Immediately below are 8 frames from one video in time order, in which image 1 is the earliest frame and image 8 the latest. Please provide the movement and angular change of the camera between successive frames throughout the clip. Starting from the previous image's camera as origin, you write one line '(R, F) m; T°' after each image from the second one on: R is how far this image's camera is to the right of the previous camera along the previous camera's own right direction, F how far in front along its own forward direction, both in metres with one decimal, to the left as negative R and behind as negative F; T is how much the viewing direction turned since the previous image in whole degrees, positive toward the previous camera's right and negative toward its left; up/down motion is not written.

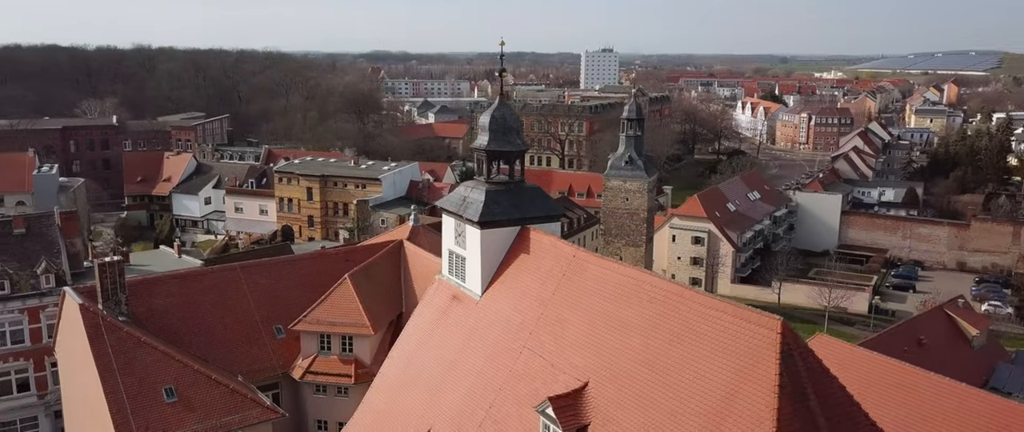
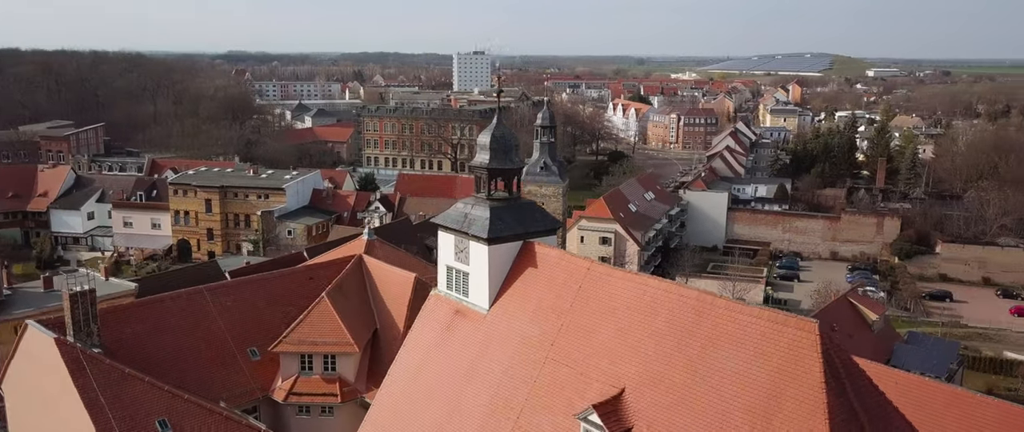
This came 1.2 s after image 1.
(-2.2, -0.3) m; +10°
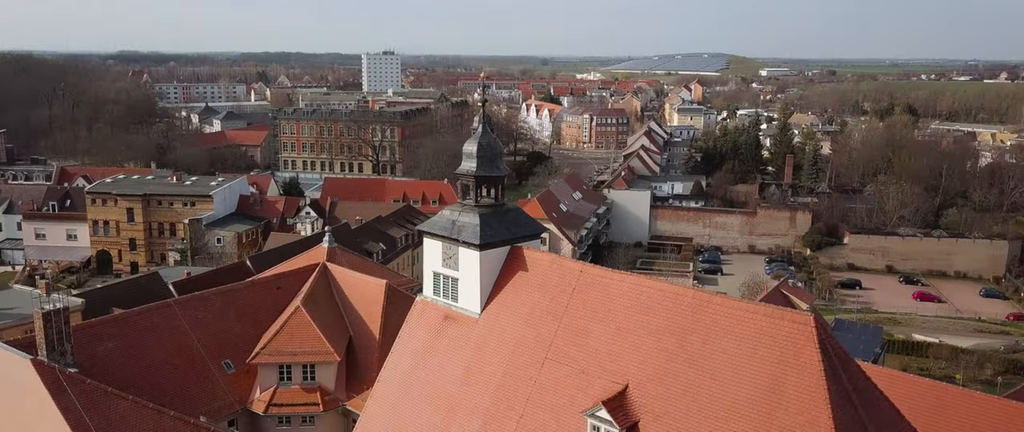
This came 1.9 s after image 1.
(-1.3, -0.3) m; +7°
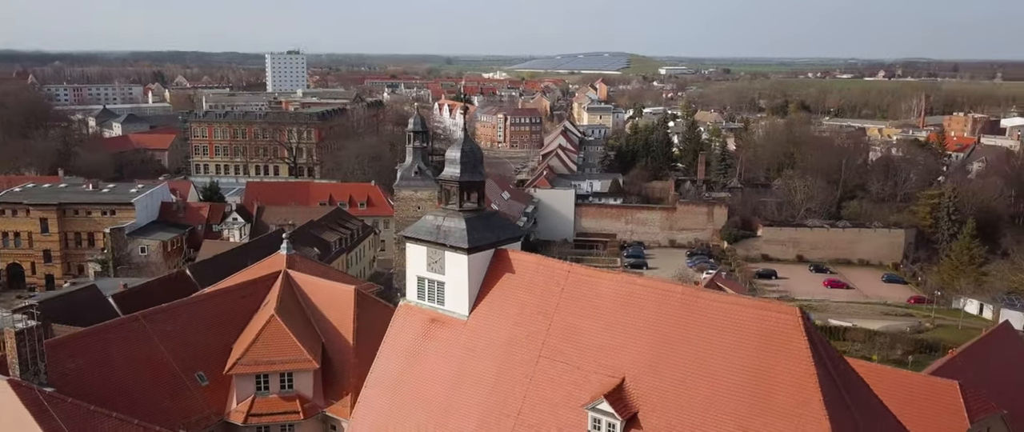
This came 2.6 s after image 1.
(-1.3, -0.3) m; +7°
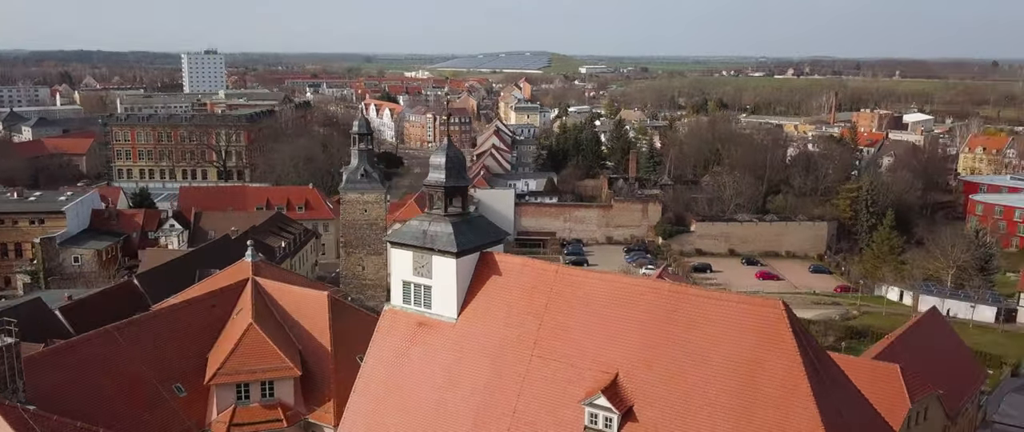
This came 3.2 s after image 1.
(-1.1, -0.3) m; +6°
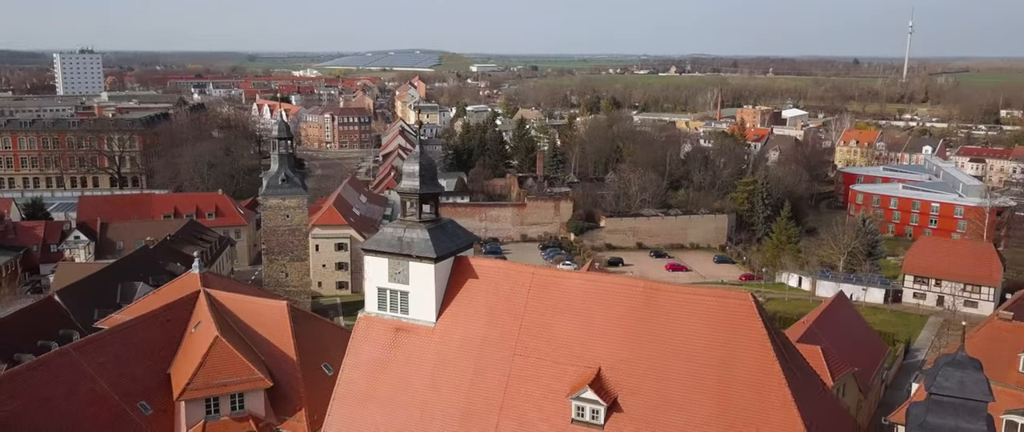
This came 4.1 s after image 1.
(-1.4, -0.4) m; +8°
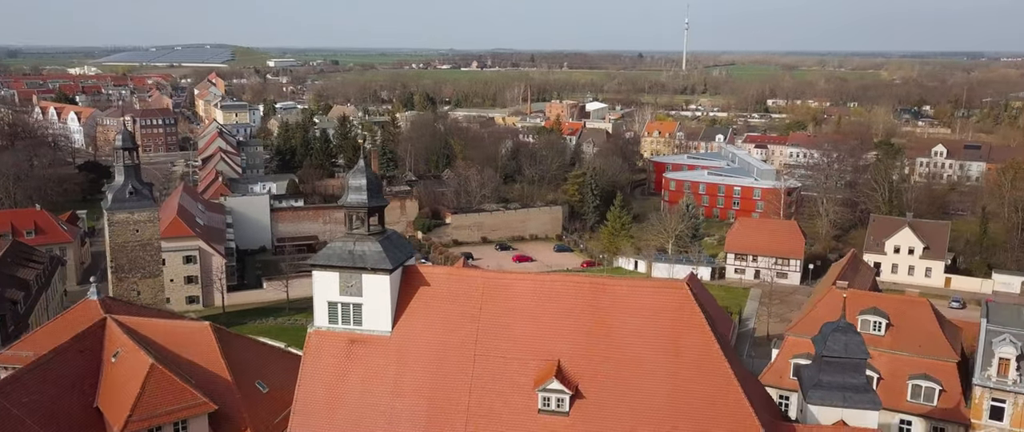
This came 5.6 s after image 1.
(-2.6, -0.5) m; +14°
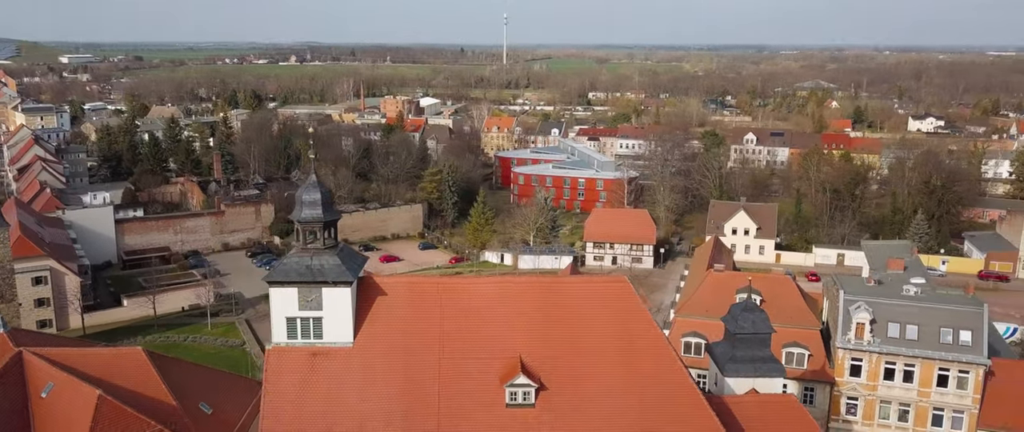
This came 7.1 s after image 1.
(-2.4, -0.5) m; +12°
